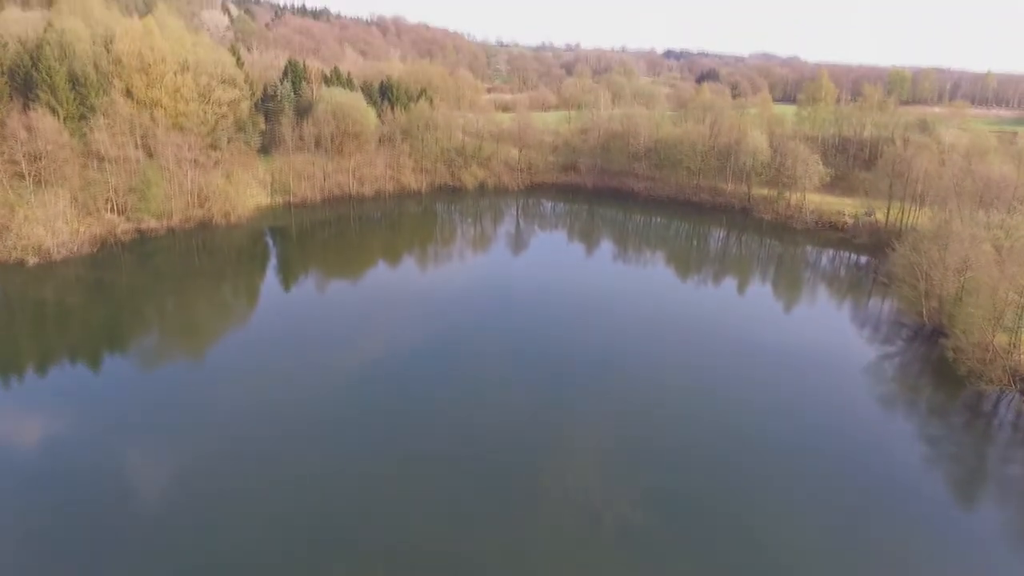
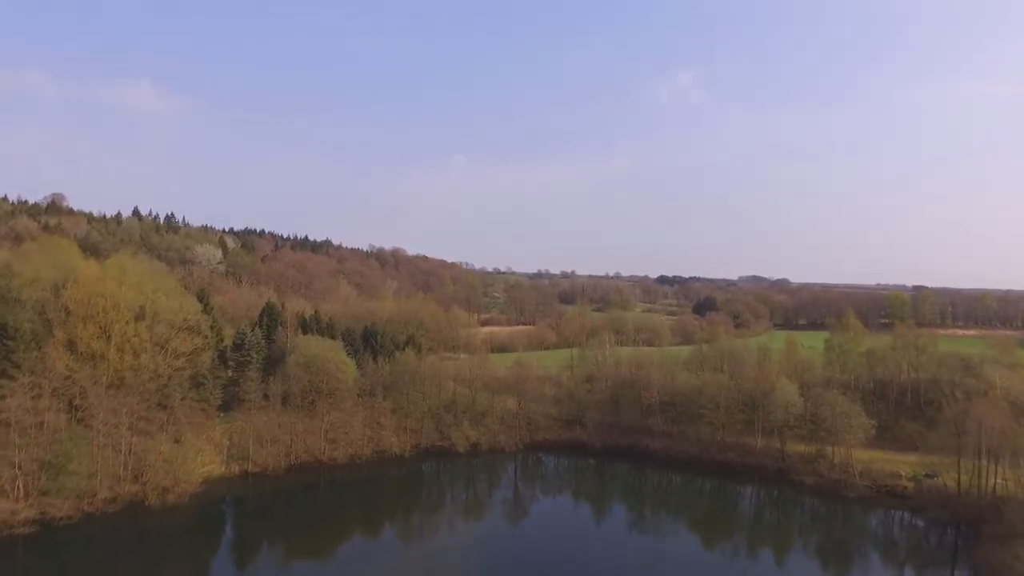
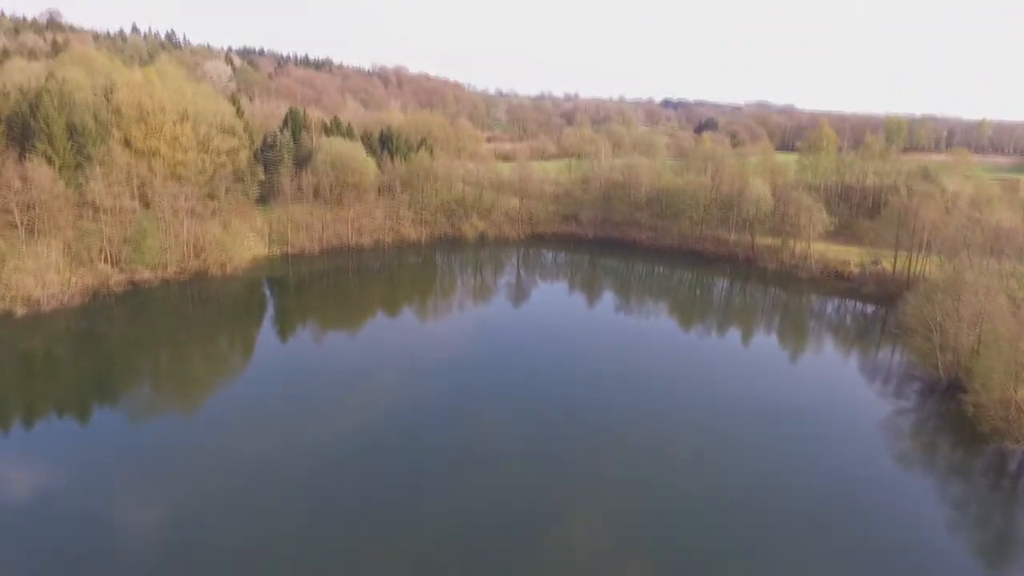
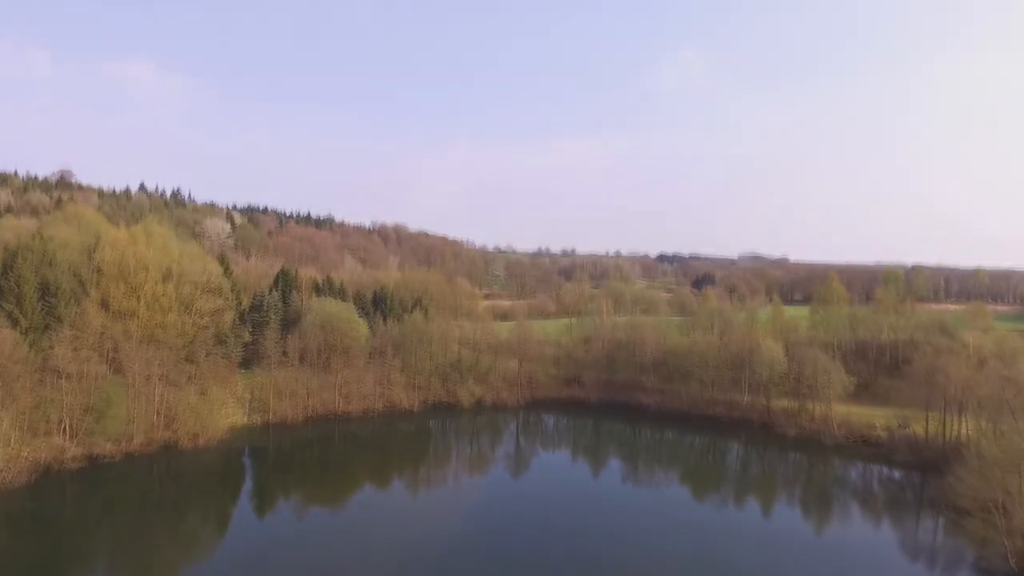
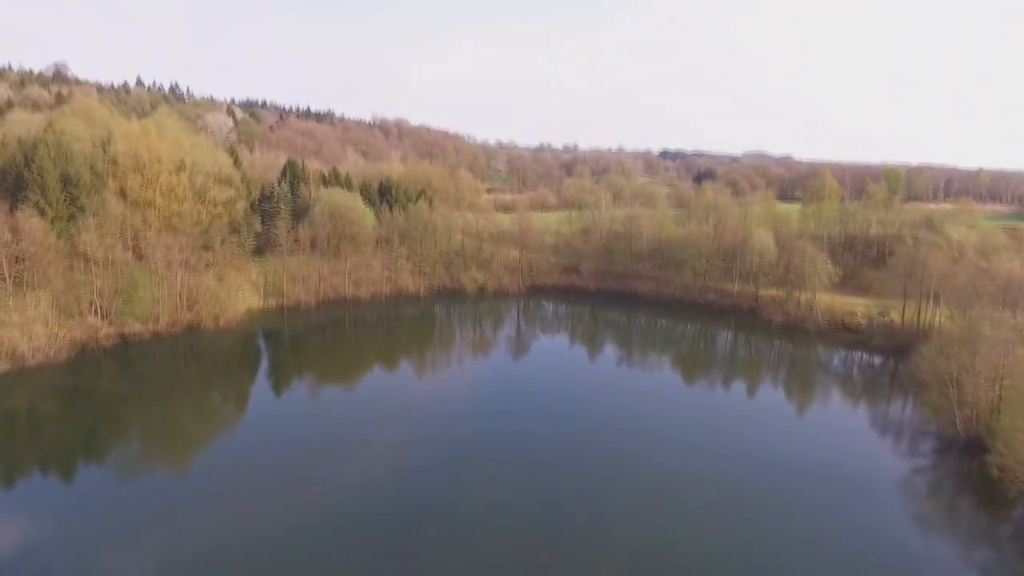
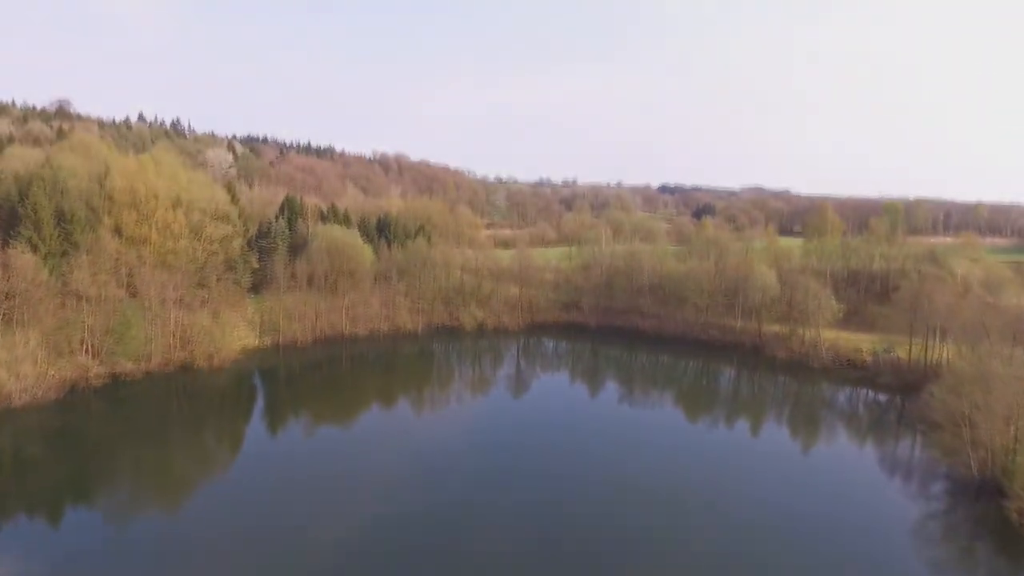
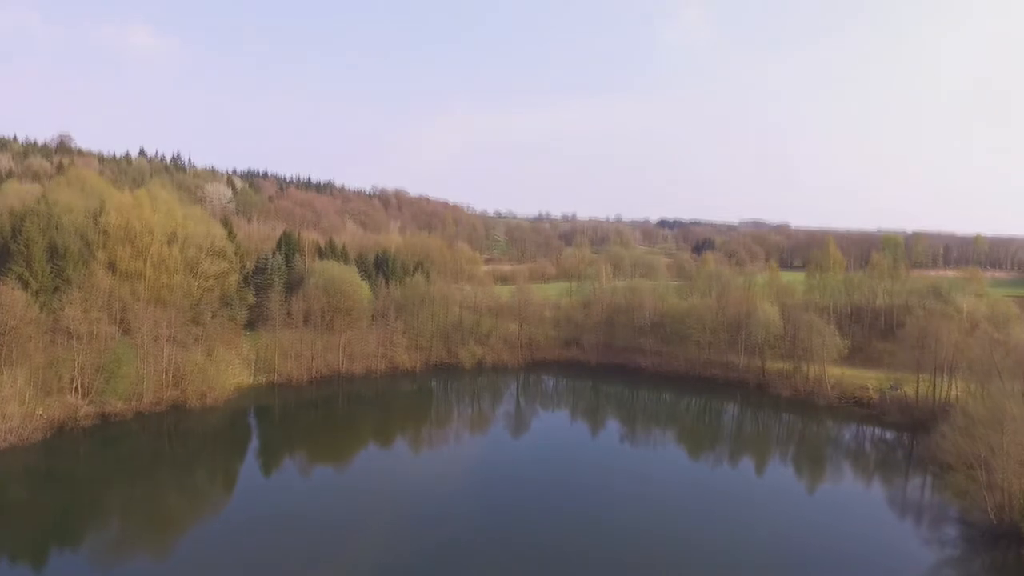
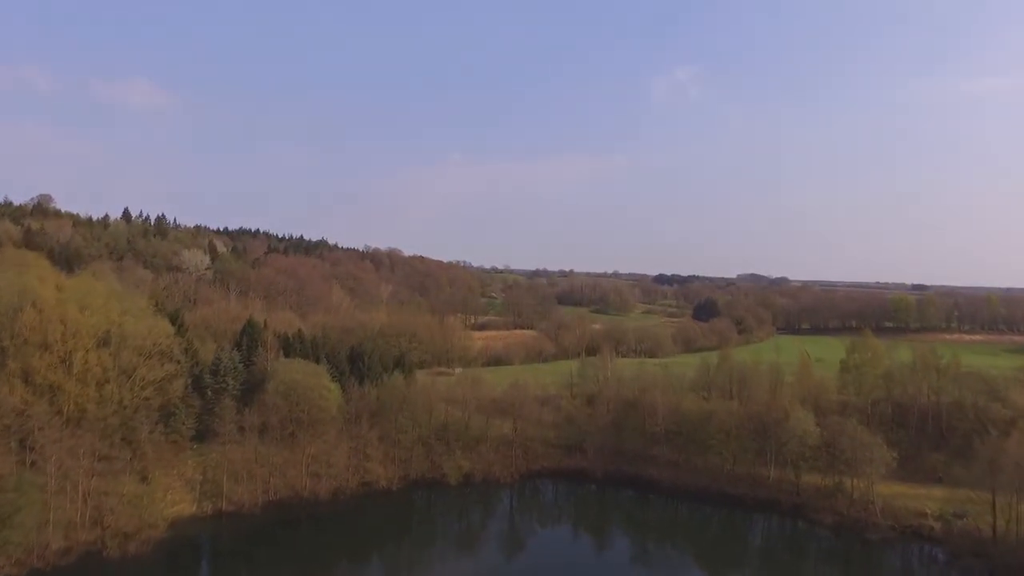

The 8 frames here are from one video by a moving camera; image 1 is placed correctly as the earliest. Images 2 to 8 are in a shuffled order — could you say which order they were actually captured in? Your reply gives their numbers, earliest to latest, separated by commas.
3, 5, 6, 7, 4, 2, 8
